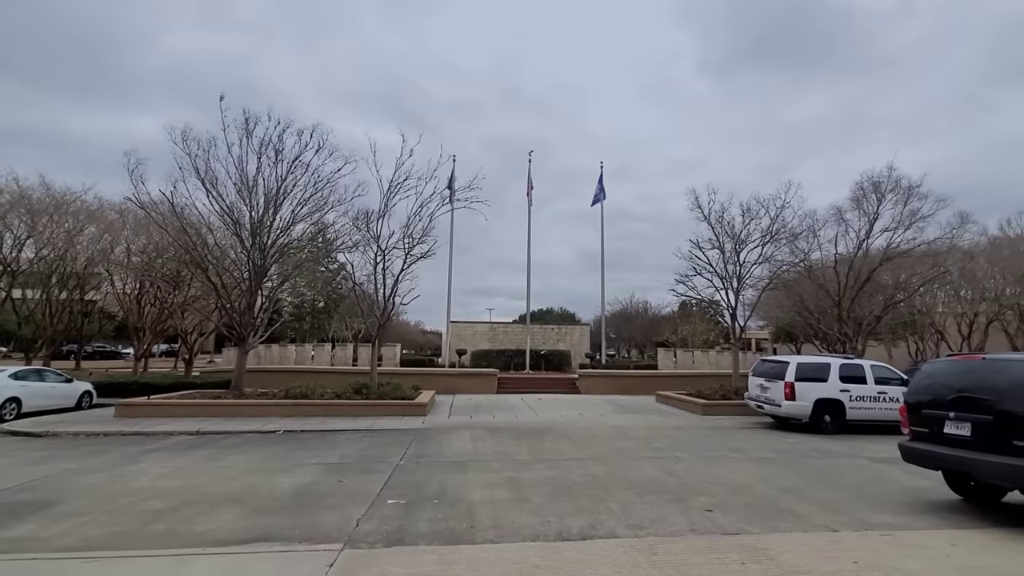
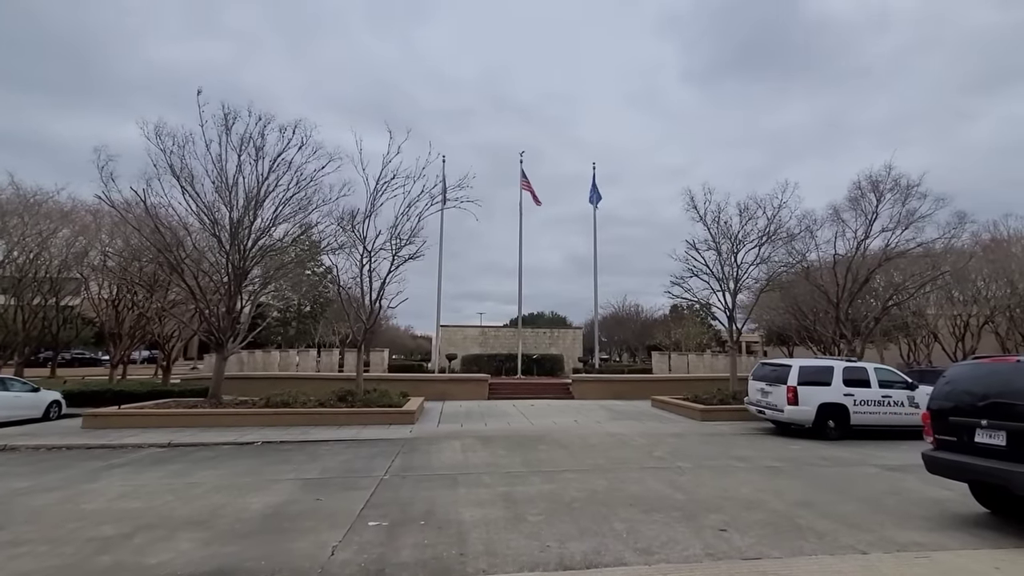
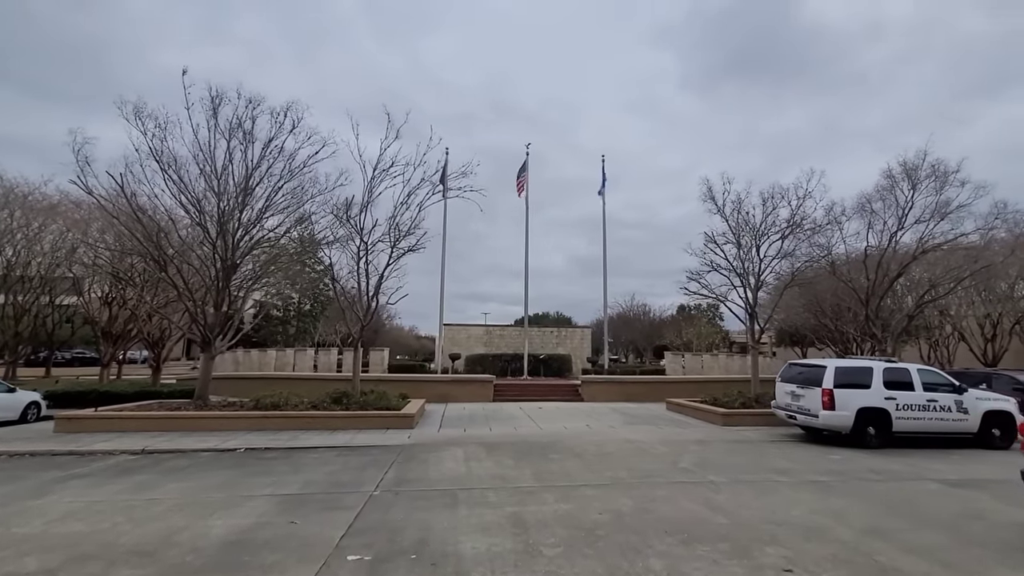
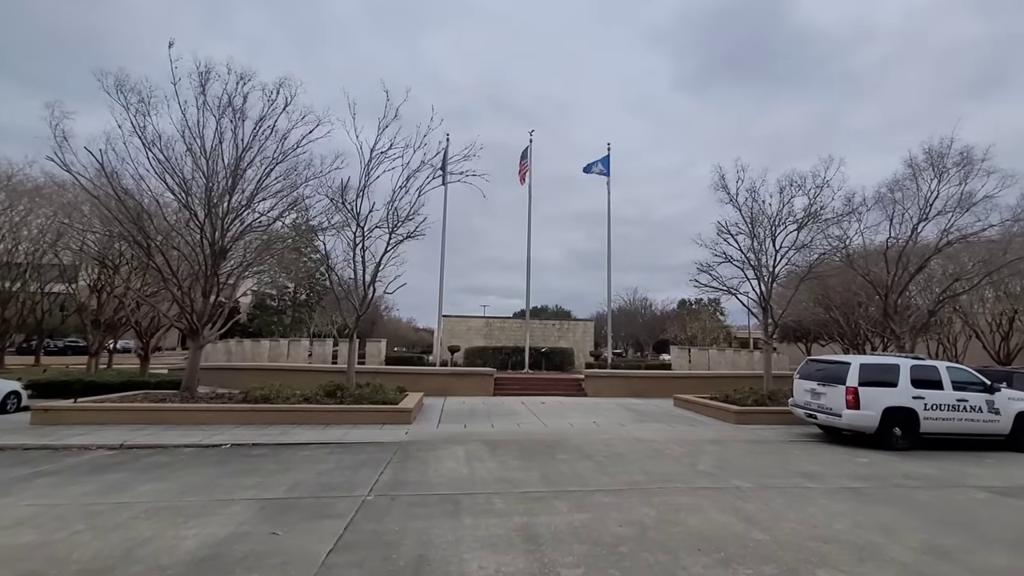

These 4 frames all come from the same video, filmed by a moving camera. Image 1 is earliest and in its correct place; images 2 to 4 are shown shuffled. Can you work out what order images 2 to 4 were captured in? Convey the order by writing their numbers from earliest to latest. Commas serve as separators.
2, 3, 4
